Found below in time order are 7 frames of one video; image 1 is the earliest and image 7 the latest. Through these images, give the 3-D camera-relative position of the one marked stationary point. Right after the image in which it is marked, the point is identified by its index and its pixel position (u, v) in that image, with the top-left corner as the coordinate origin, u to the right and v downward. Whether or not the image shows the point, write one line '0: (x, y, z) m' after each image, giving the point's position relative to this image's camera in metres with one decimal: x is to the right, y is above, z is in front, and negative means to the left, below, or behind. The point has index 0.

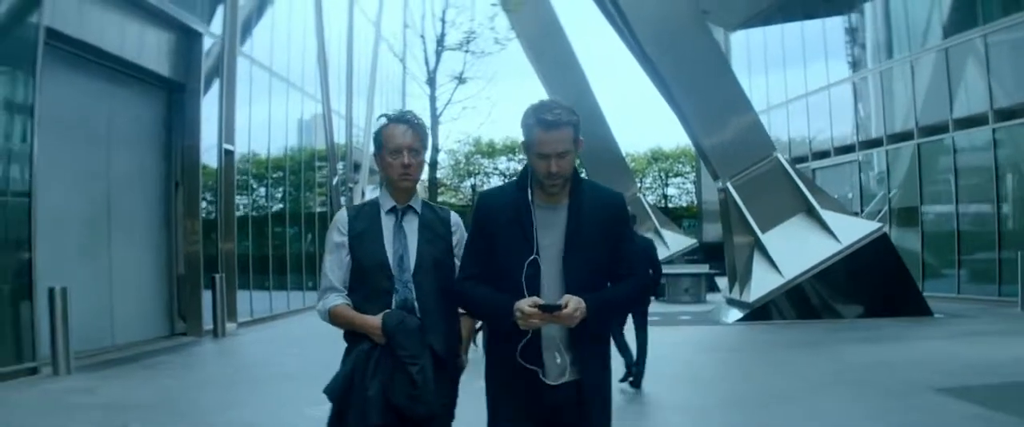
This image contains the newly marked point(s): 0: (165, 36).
0: (-5.3, +2.7, +16.8) m
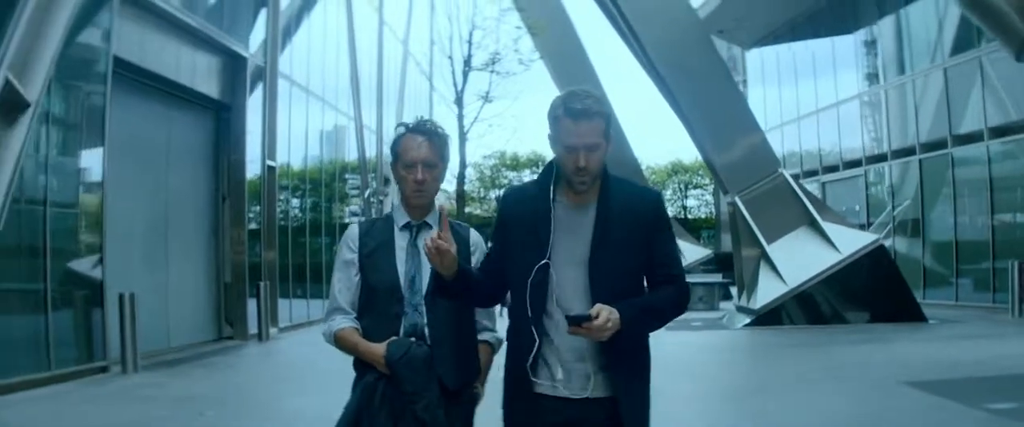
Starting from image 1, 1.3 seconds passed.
0: (-4.9, +2.5, +18.2) m
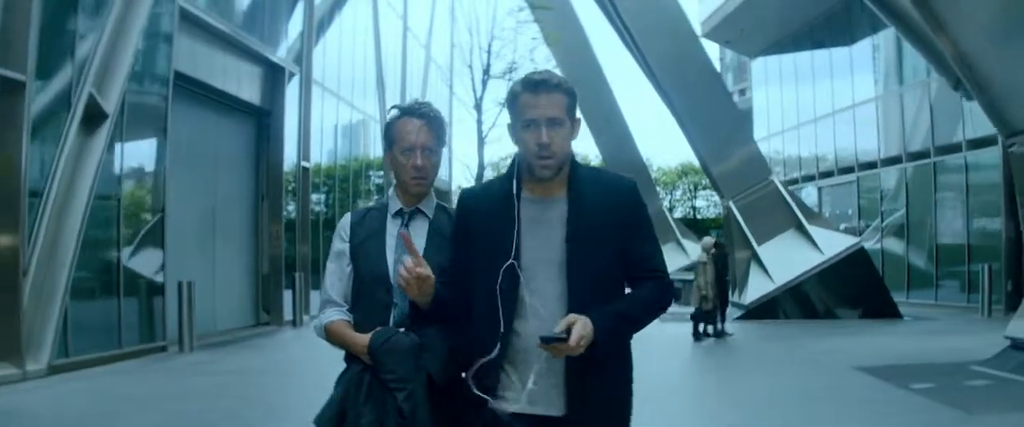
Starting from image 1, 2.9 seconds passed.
0: (-4.6, +2.6, +20.0) m
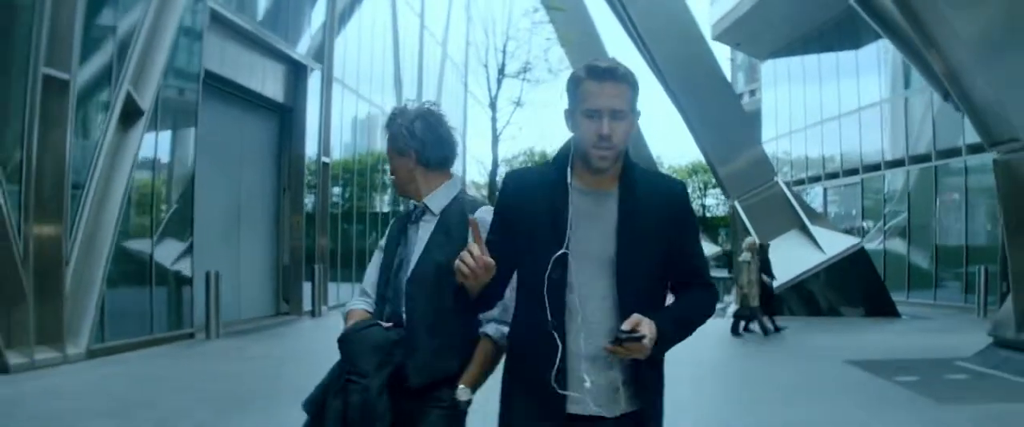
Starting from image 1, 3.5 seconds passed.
0: (-4.4, +2.7, +20.7) m
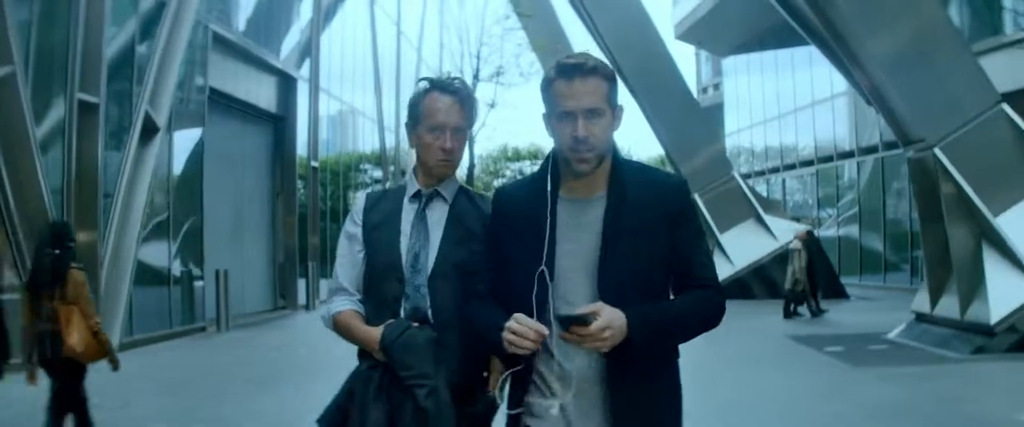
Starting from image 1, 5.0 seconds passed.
0: (-4.8, +2.7, +22.3) m
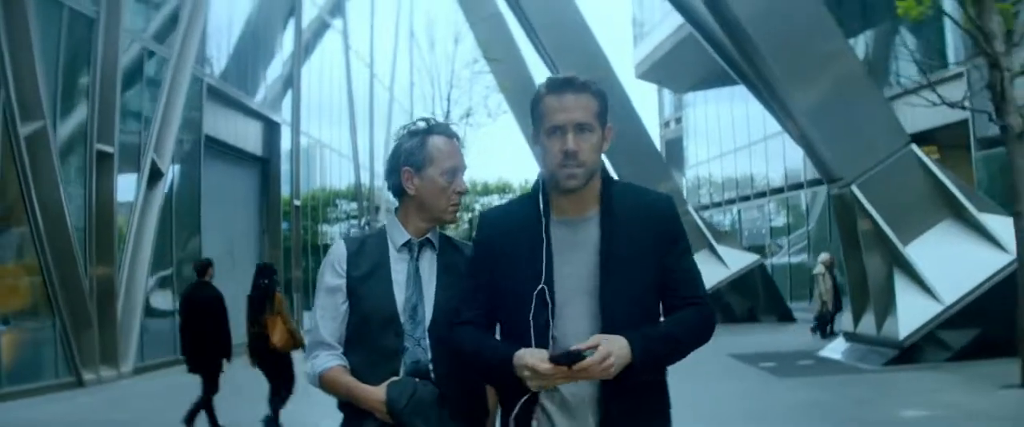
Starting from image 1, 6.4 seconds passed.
0: (-5.5, +1.9, +23.9) m
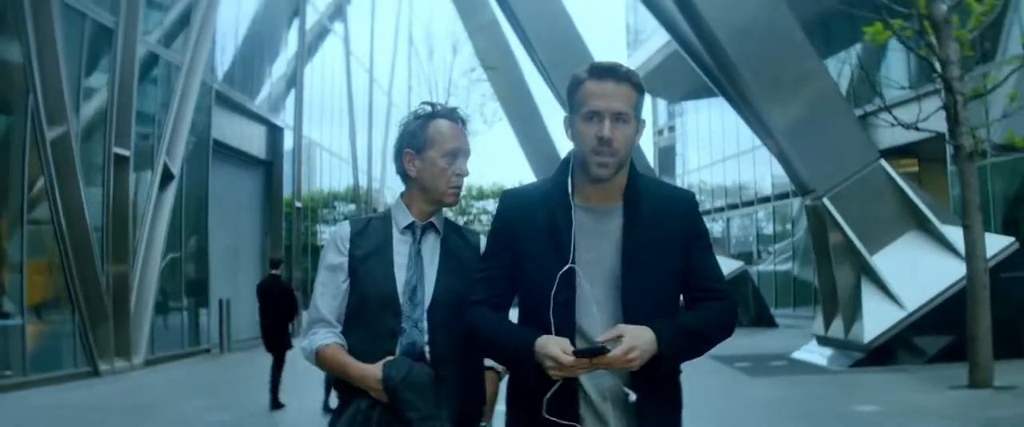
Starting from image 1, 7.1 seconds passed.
0: (-5.6, +1.9, +24.8) m
